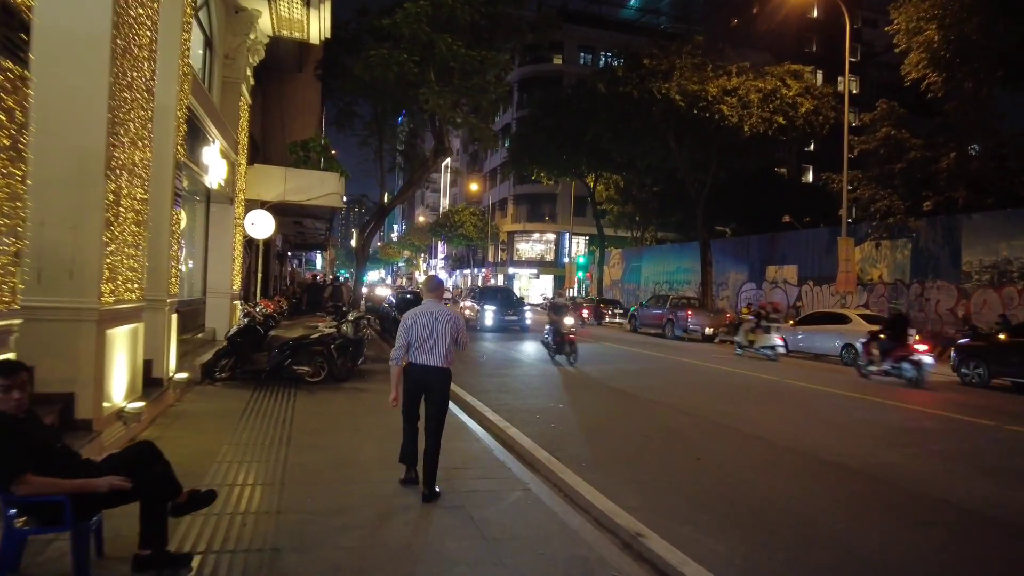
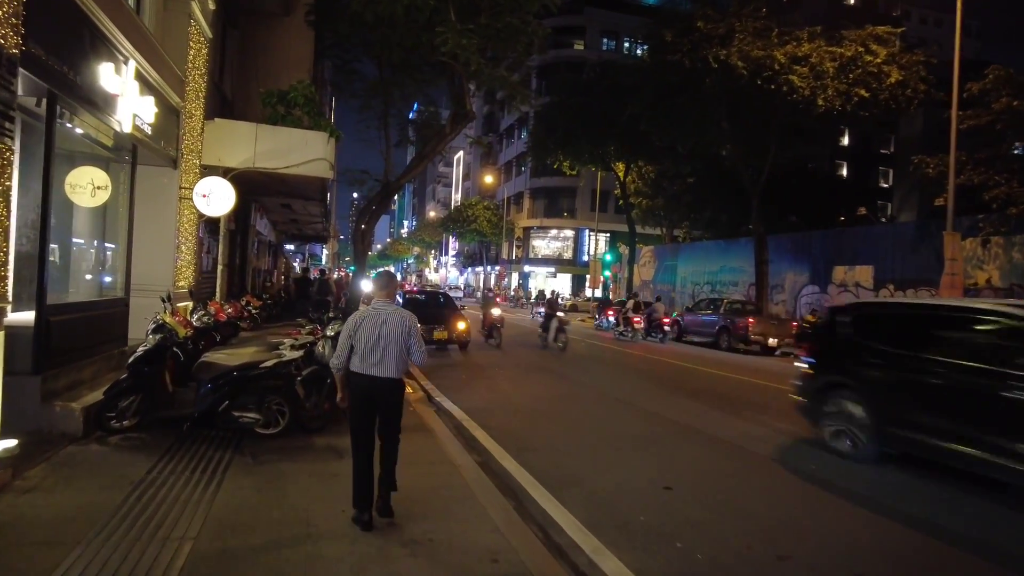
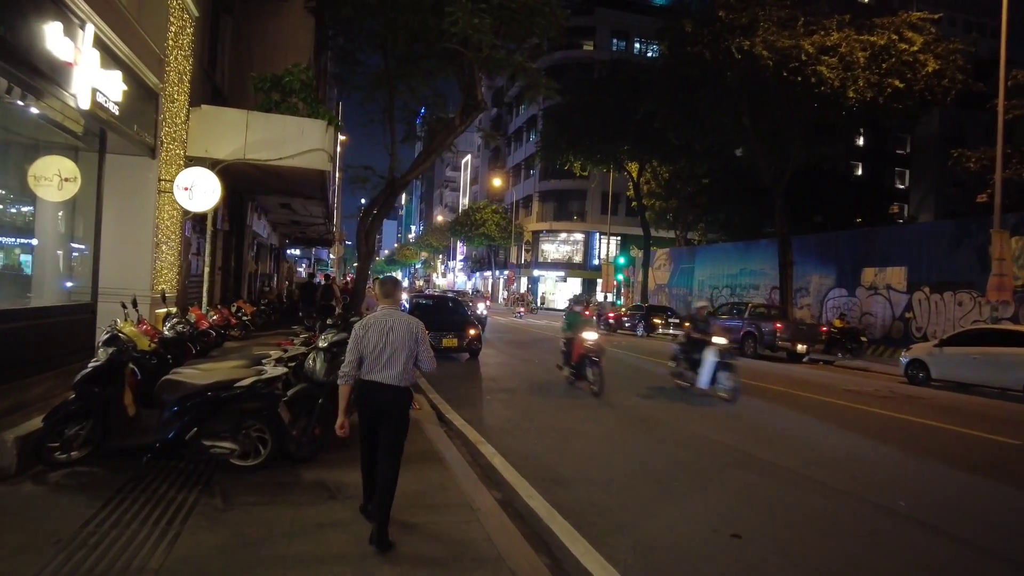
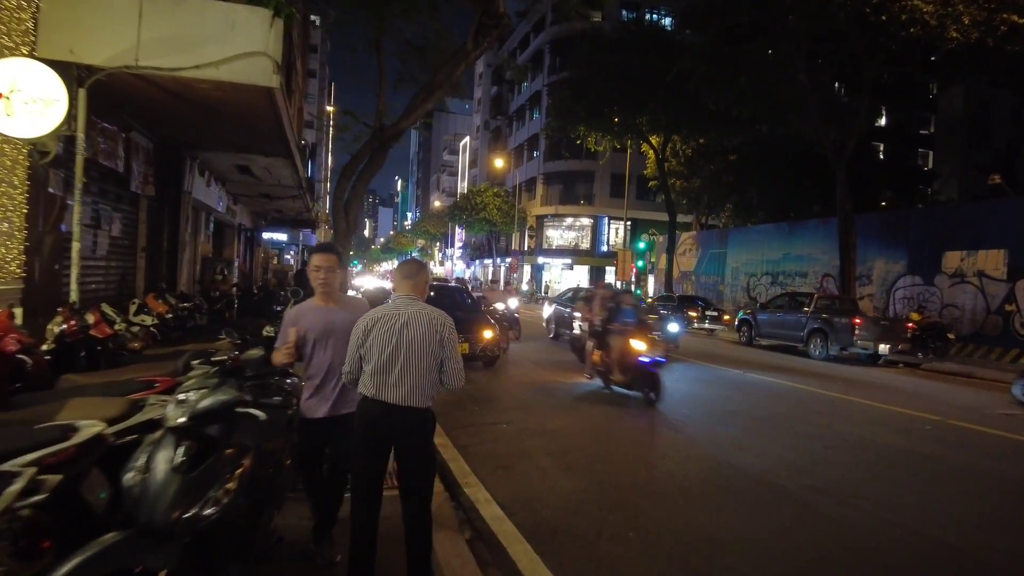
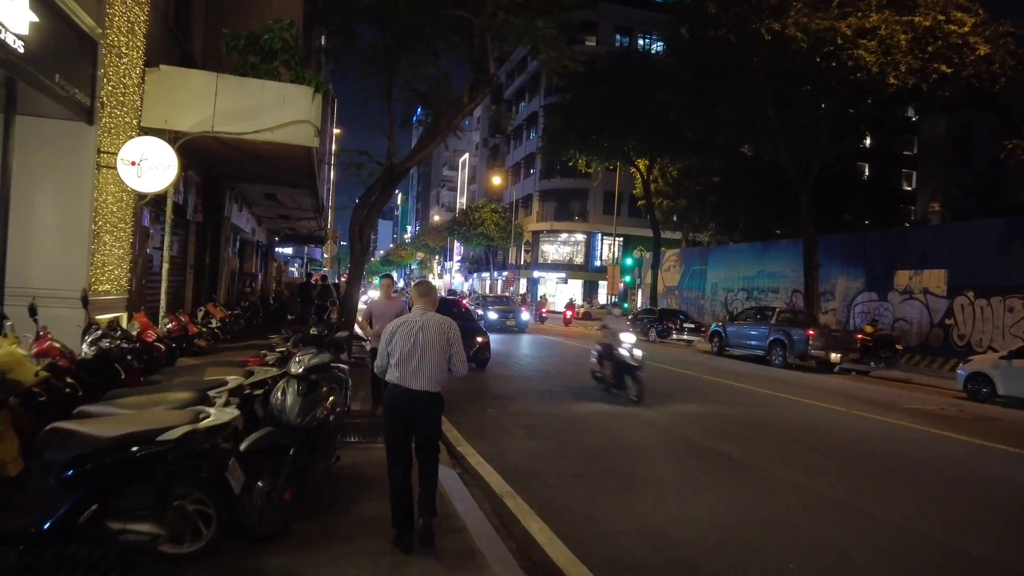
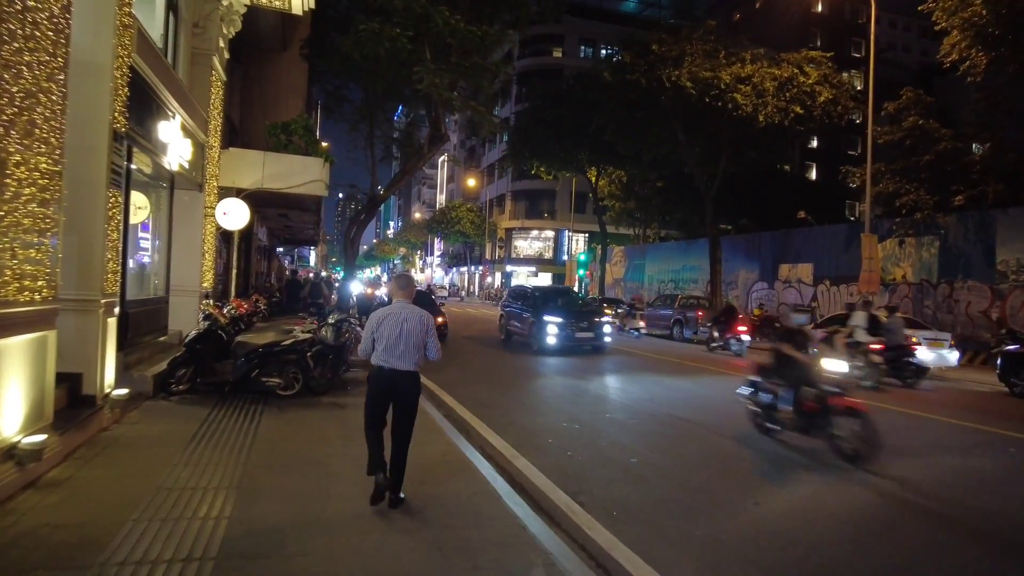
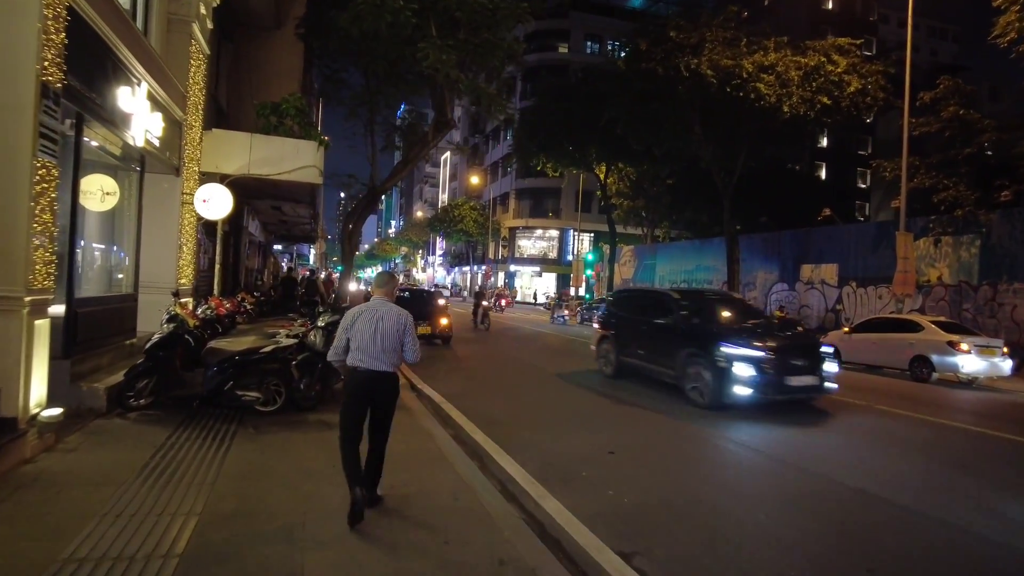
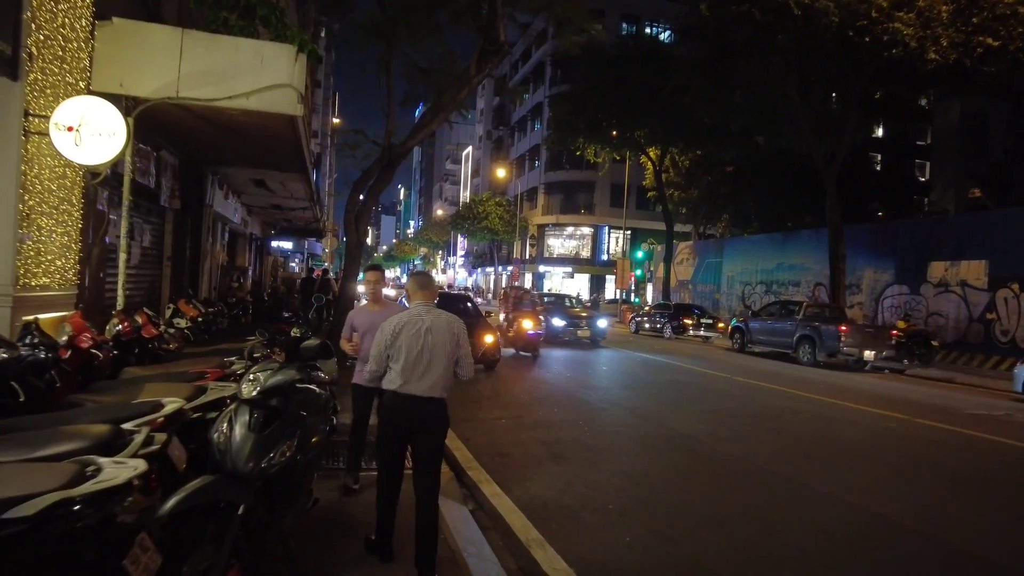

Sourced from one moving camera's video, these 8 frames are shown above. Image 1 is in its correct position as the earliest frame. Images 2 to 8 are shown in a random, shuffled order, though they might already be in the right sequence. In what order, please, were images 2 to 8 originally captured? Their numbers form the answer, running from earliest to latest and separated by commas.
6, 7, 2, 3, 5, 8, 4
